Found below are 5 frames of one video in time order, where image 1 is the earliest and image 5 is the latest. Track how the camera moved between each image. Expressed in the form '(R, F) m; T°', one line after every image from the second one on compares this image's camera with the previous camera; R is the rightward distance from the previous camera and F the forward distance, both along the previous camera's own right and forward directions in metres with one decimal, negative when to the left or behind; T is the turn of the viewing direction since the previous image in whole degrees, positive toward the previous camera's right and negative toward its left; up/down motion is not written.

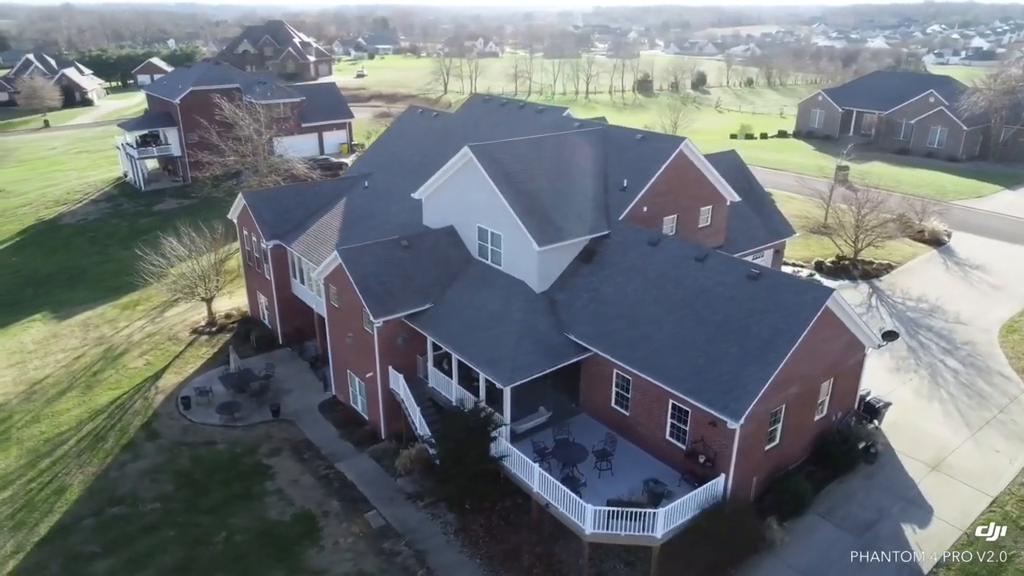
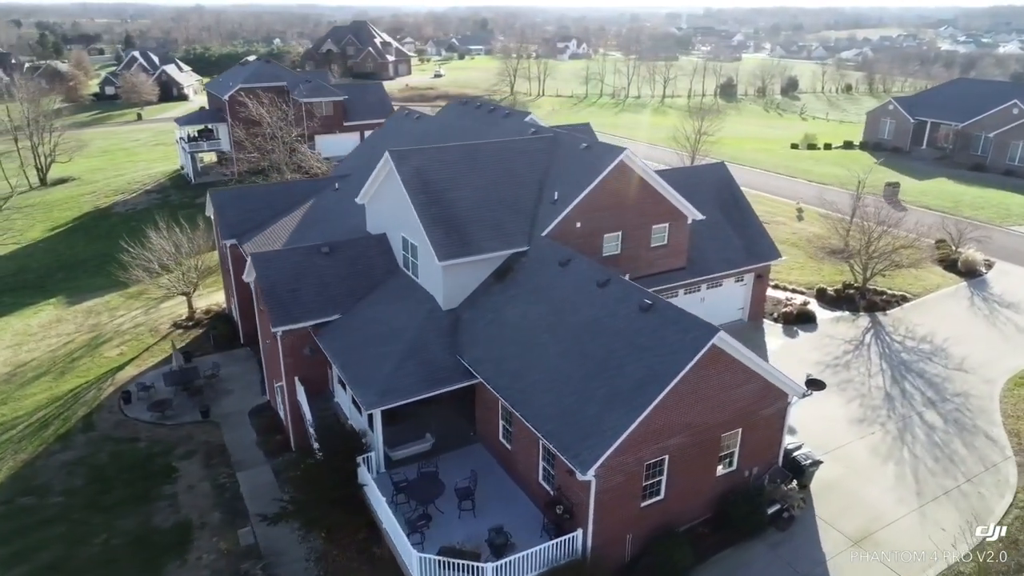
(+5.3, +1.8) m; -8°
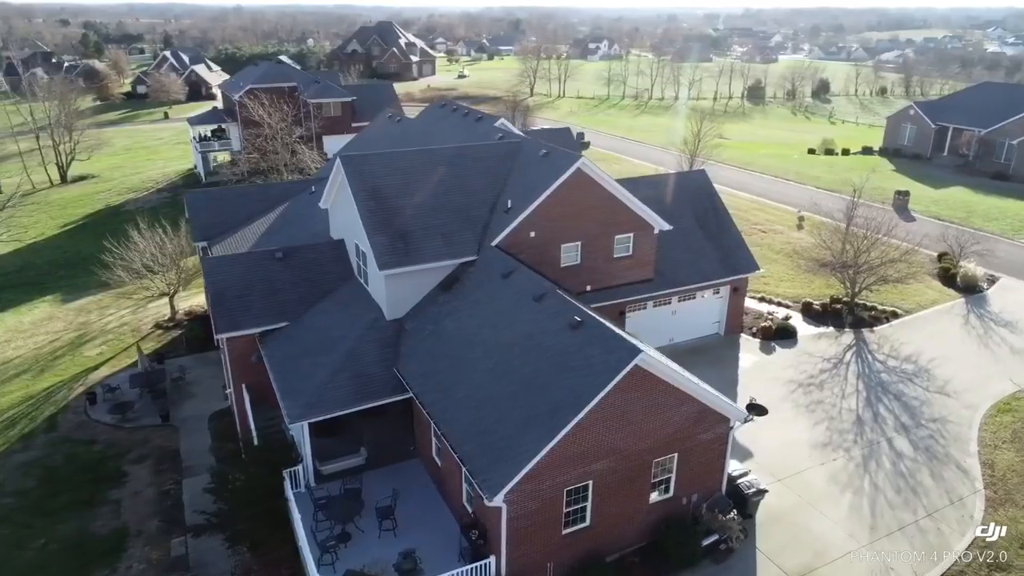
(+2.4, +0.7) m; -3°
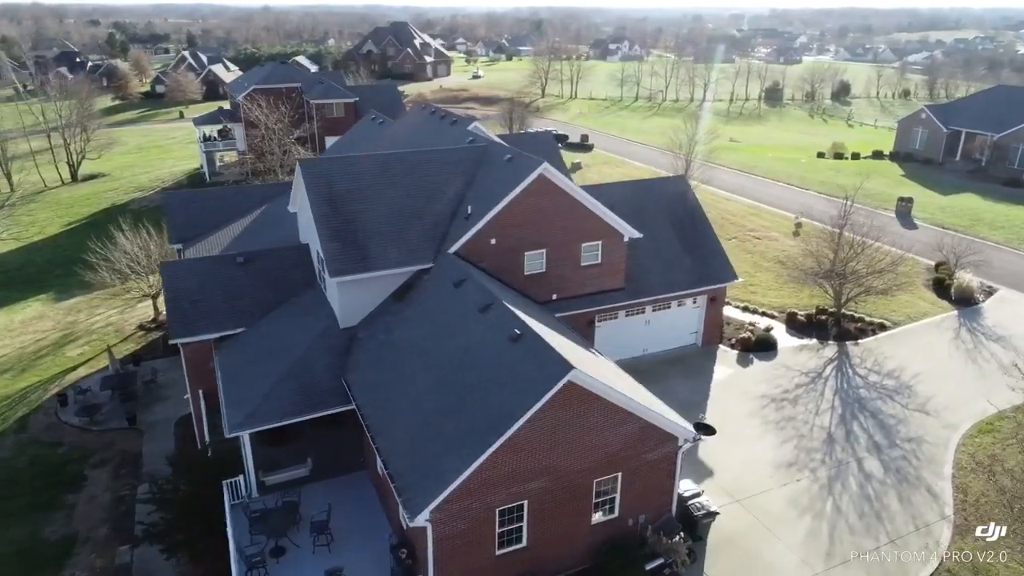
(+1.8, +0.5) m; -2°
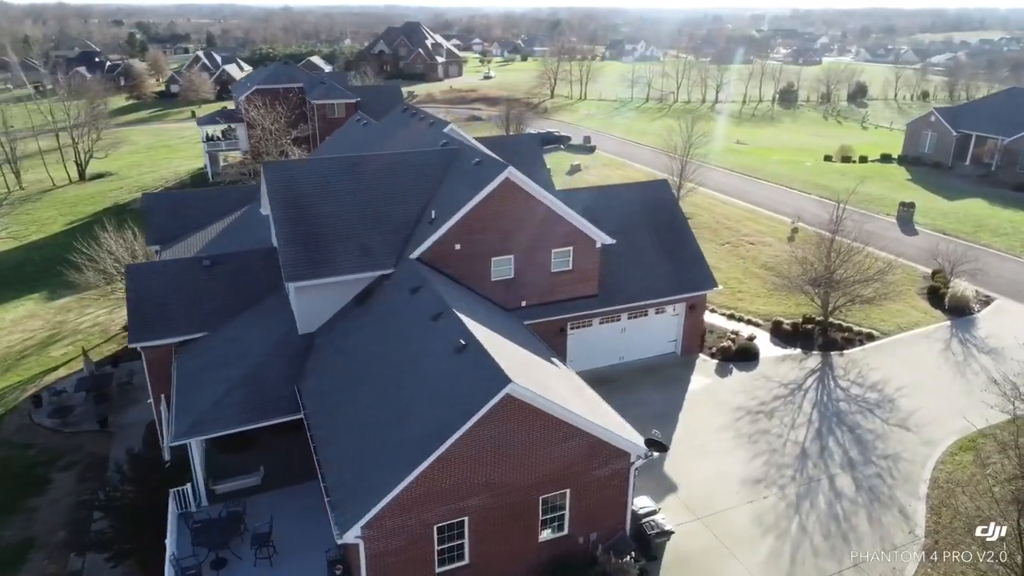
(+1.5, +0.5) m; -1°
